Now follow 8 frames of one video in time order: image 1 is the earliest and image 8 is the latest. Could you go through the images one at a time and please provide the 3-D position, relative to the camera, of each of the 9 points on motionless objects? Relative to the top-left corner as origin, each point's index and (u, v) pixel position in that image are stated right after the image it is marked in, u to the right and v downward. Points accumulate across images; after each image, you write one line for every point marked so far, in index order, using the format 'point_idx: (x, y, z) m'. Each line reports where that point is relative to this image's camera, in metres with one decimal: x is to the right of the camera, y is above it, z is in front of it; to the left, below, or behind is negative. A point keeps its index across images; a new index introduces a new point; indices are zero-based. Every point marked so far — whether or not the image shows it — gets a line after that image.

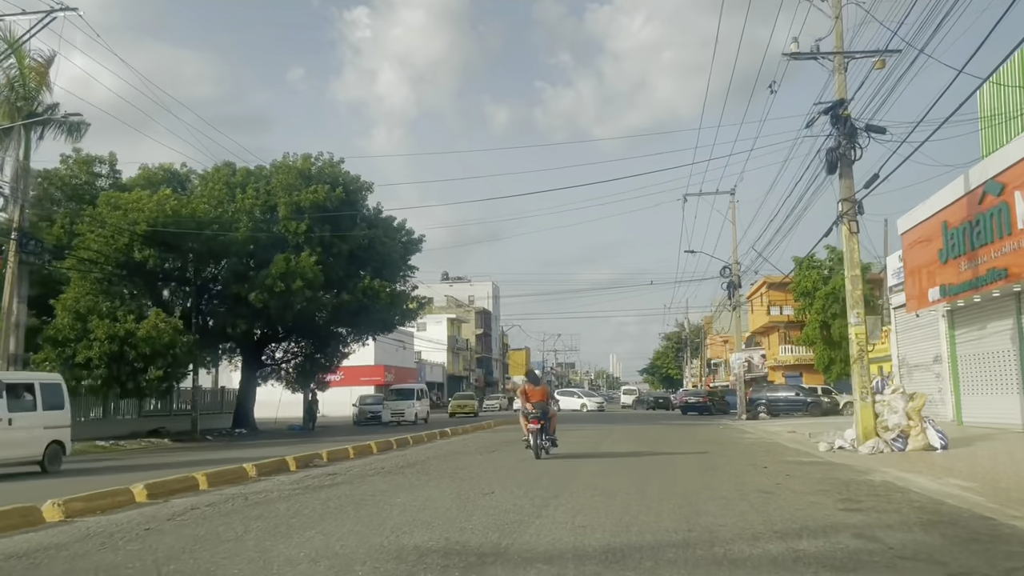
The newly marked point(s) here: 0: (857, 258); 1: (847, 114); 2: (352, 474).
0: (+7.9, +0.7, +19.1) m
1: (+7.7, +4.0, +19.2) m
2: (-2.6, -3.0, +13.4) m
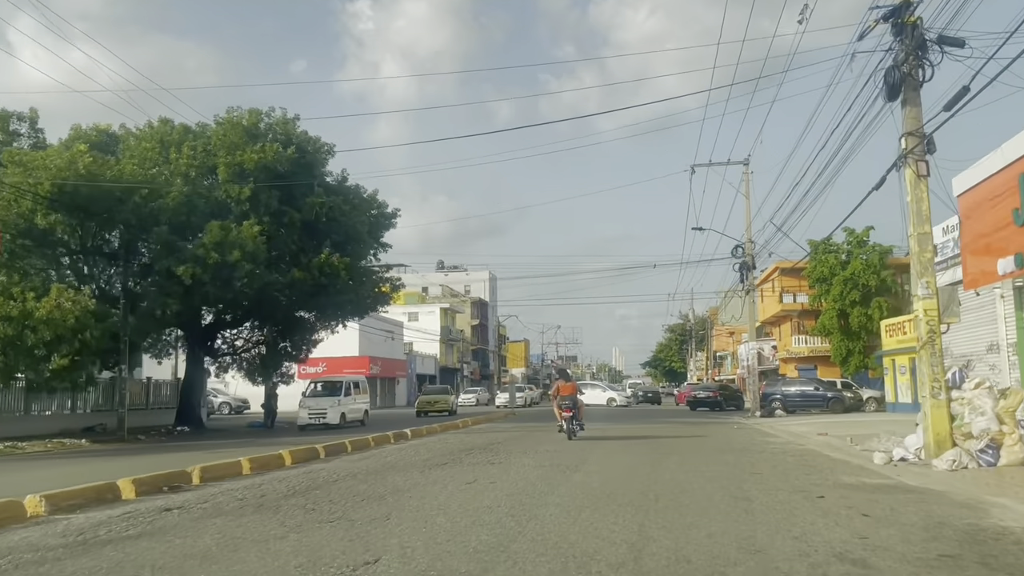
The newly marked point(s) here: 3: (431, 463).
0: (+7.2, +1.4, +14.5) m
1: (+7.0, +4.7, +14.5) m
2: (-3.3, -2.4, +8.9) m
3: (-1.4, -3.0, +14.1) m
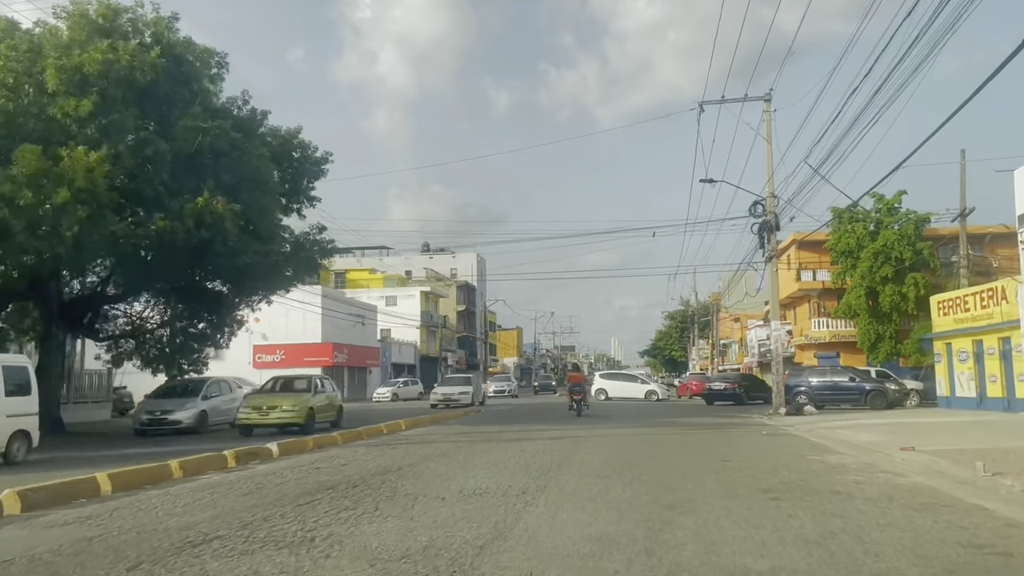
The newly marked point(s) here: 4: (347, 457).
0: (+5.9, +2.3, +7.0) m
1: (+5.7, +5.6, +7.0) m
2: (-4.6, -1.5, +1.5) m
3: (-2.7, -2.0, +6.7) m
4: (-2.8, -2.8, +13.5) m
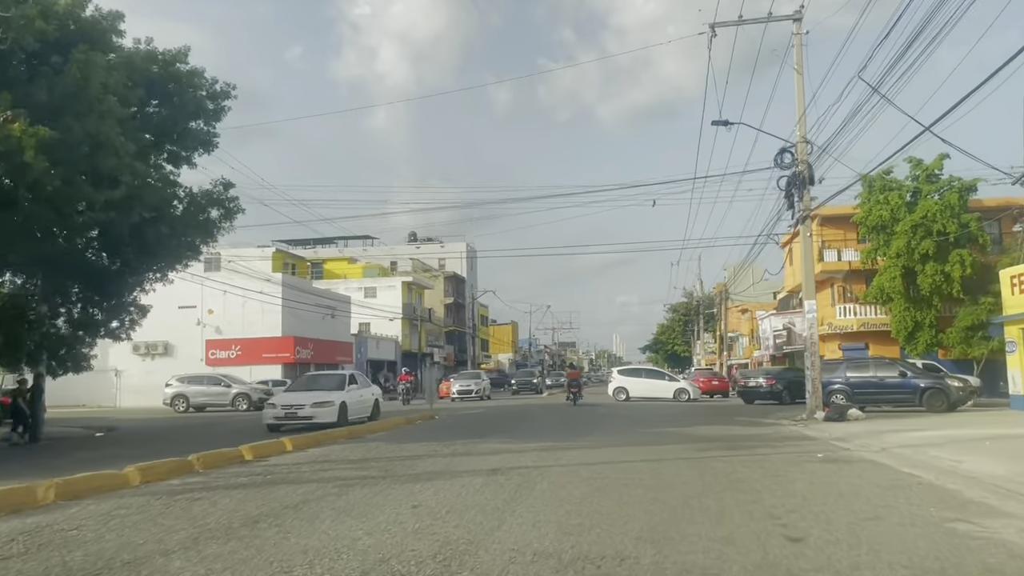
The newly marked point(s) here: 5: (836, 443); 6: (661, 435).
0: (+4.7, +3.1, +0.3) m
1: (+4.5, +6.4, +0.3) m
2: (-5.8, -0.8, -5.2) m
3: (-3.8, -1.3, 0.0) m
4: (-3.9, -2.0, +6.9) m
5: (+6.2, -2.9, +15.9) m
6: (+3.0, -3.0, +16.9) m
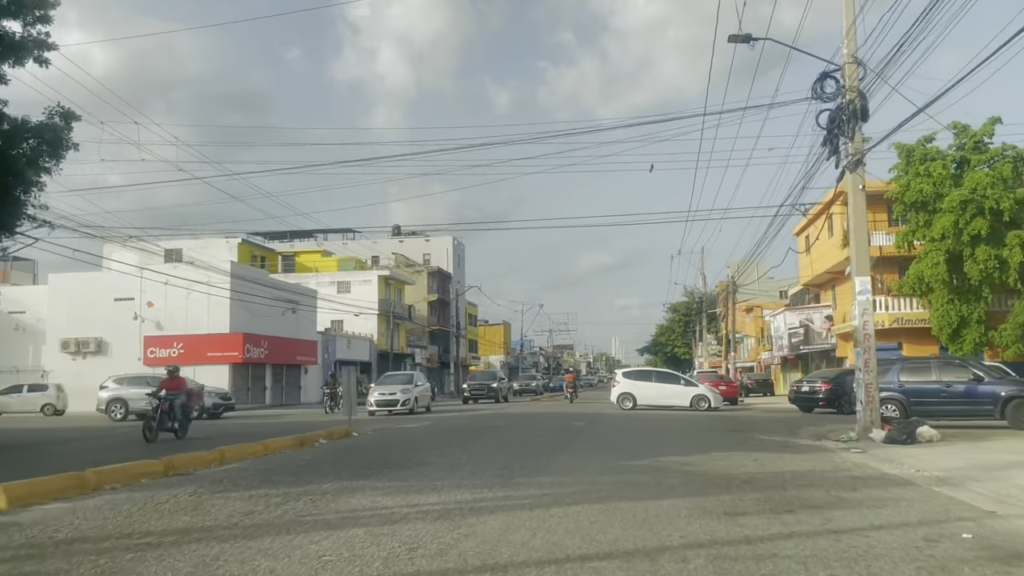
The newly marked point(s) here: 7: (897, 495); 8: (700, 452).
0: (+3.6, +3.8, -6.0) m
1: (+3.4, +7.1, -6.0) m
2: (-6.9, -0.1, -11.5) m
3: (-5.0, -0.6, -6.3) m
4: (-5.1, -1.3, +0.5) m
5: (+5.0, -2.3, +9.6) m
6: (+1.8, -2.4, +10.6) m
7: (+4.3, -2.3, +9.3) m
8: (+3.0, -2.7, +13.8) m
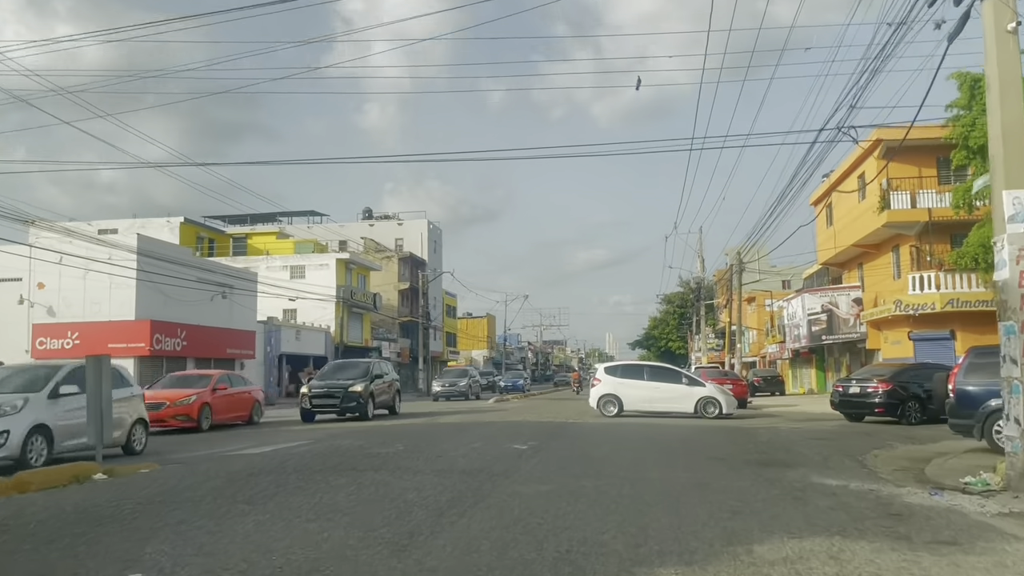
0: (+2.1, +4.5, -13.9) m
1: (+1.9, +7.8, -13.9) m
2: (-8.3, +0.7, -19.5) m
3: (-6.4, +0.2, -14.3) m
4: (-6.6, -0.5, -7.4) m
5: (+3.5, -1.5, +1.7) m
6: (+0.2, -1.6, +2.7) m
7: (+2.8, -1.5, +1.4) m
8: (+1.4, -1.9, +5.9) m
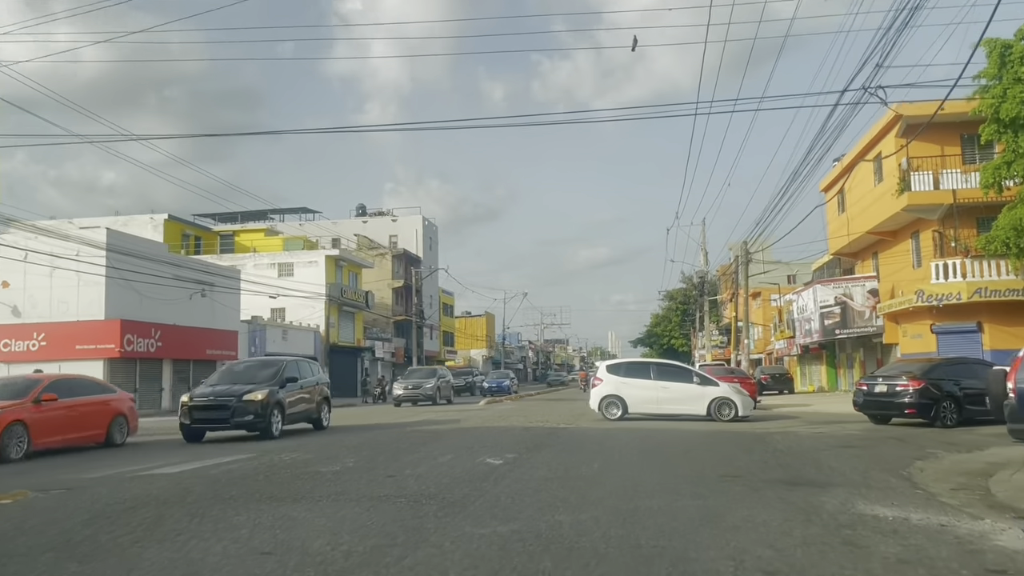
0: (+1.6, +4.8, -16.3) m
1: (+1.4, +8.1, -16.3) m
2: (-8.8, +0.8, -21.8) m
3: (-6.9, +0.3, -16.6) m
4: (-7.0, -0.4, -9.7) m
5: (+3.0, -1.2, -0.7) m
6: (-0.2, -1.3, +0.3) m
7: (+2.3, -1.2, -1.0) m
8: (+1.0, -1.6, +3.6) m
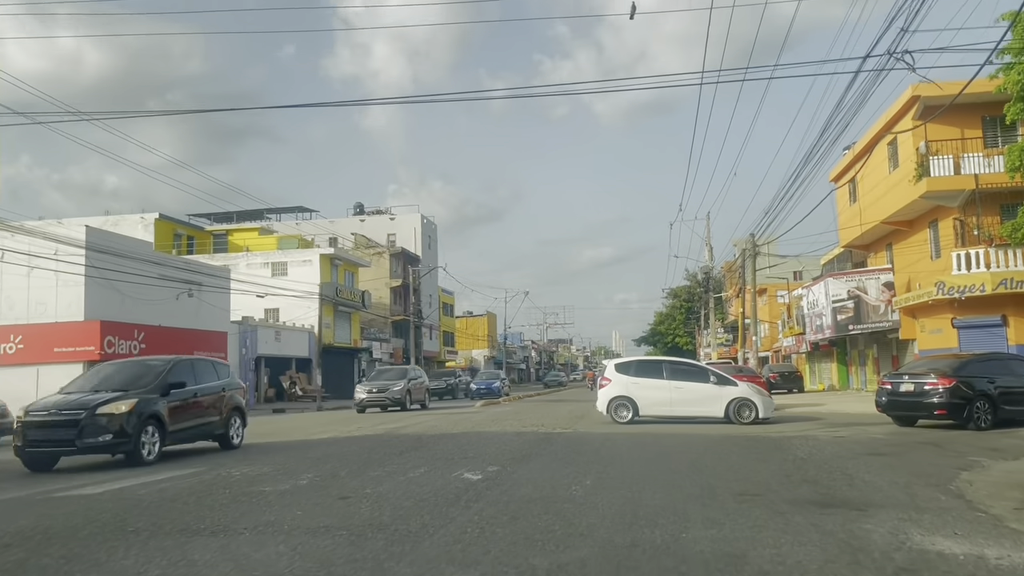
0: (+1.2, +4.9, -17.9) m
1: (+0.9, +8.2, -17.9) m
2: (-9.2, +0.9, -23.4) m
3: (-7.3, +0.4, -18.2) m
4: (-7.4, -0.3, -11.3) m
5: (+2.7, -1.1, -2.3) m
6: (-0.5, -1.2, -1.3) m
7: (+2.0, -1.0, -2.6) m
8: (+0.7, -1.5, +1.9) m
